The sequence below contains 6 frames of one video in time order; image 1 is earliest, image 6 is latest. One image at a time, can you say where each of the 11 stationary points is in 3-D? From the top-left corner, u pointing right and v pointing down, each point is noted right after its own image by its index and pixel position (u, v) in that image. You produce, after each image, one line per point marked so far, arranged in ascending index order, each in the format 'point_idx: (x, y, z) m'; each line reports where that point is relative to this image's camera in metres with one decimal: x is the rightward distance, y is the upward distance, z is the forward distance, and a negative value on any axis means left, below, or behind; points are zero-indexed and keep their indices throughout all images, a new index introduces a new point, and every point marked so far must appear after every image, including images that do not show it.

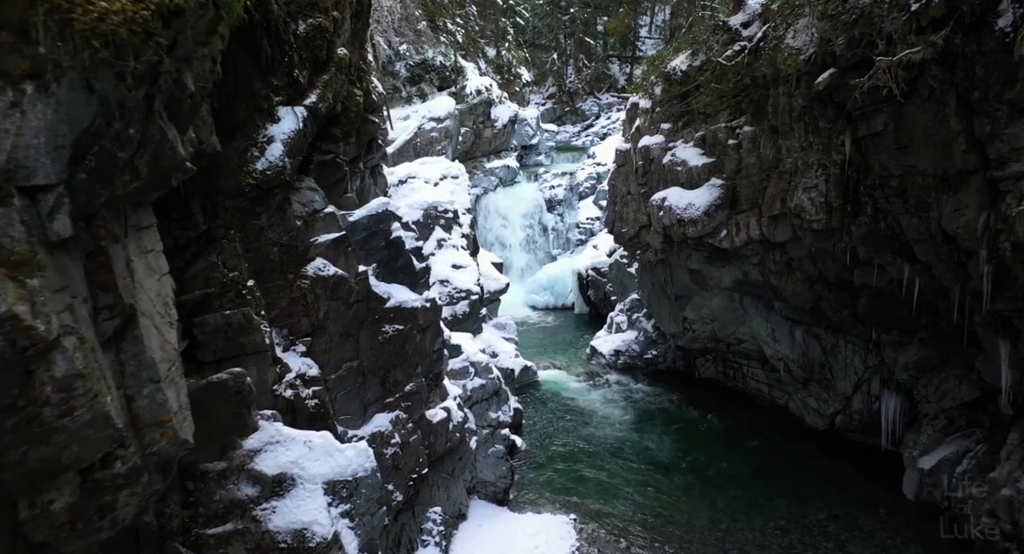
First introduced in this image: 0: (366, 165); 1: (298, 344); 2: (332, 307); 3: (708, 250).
0: (-3.4, +2.6, +13.7) m
1: (-2.7, -0.9, +7.7) m
2: (-2.4, -0.4, +8.1) m
3: (+4.5, +0.6, +13.7) m
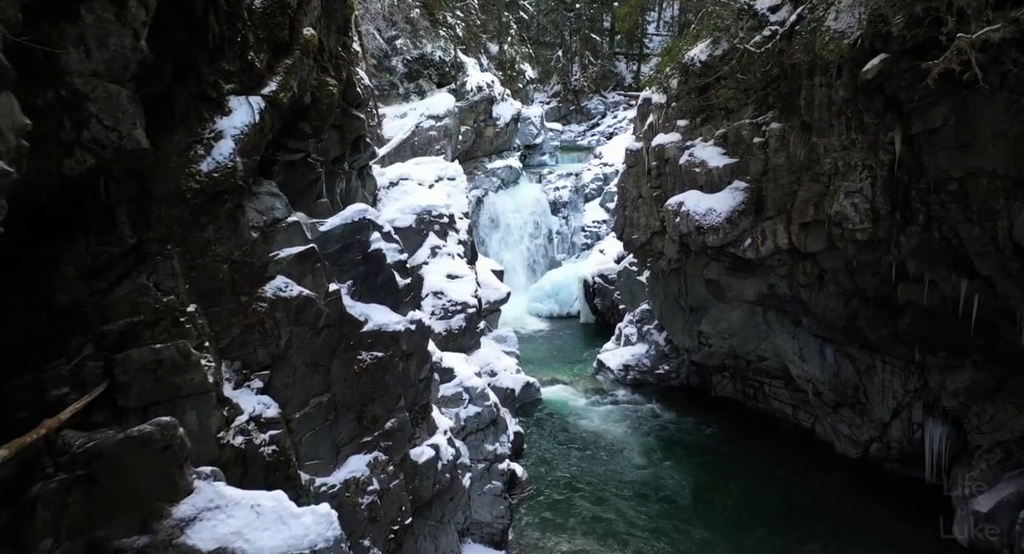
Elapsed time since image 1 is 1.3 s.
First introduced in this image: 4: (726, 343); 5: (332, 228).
0: (-3.4, +2.3, +12.5) m
1: (-2.8, -1.1, +6.5) m
2: (-2.5, -0.6, +6.9) m
3: (+4.5, +0.3, +12.4) m
4: (+5.1, -1.6, +14.4) m
5: (-2.3, +0.6, +7.6) m
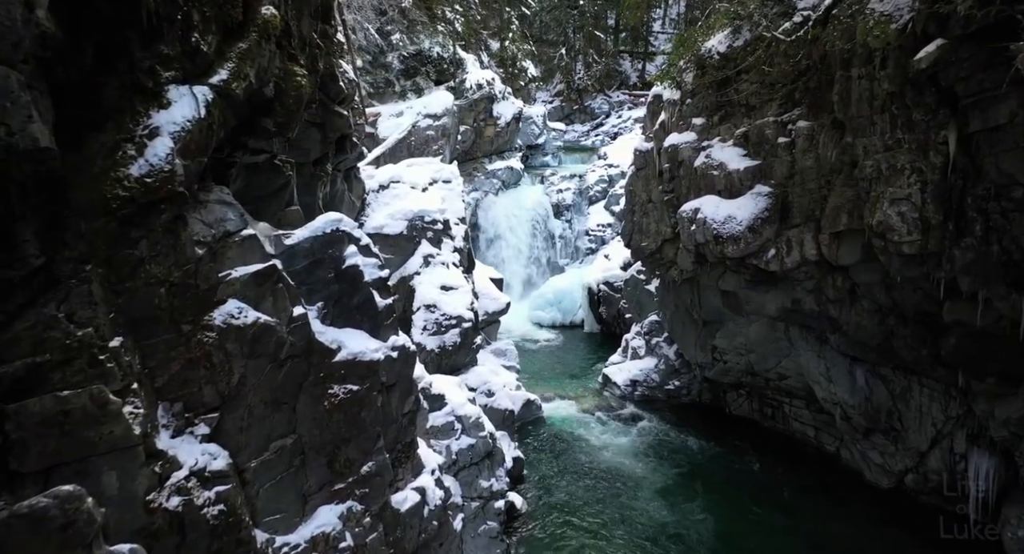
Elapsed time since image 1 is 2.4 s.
0: (-3.4, +2.1, +11.4) m
1: (-2.8, -1.3, +5.4) m
2: (-2.5, -0.9, +5.8) m
3: (+4.4, +0.1, +11.3) m
4: (+5.1, -1.8, +13.3) m
5: (-2.3, +0.4, +6.5) m
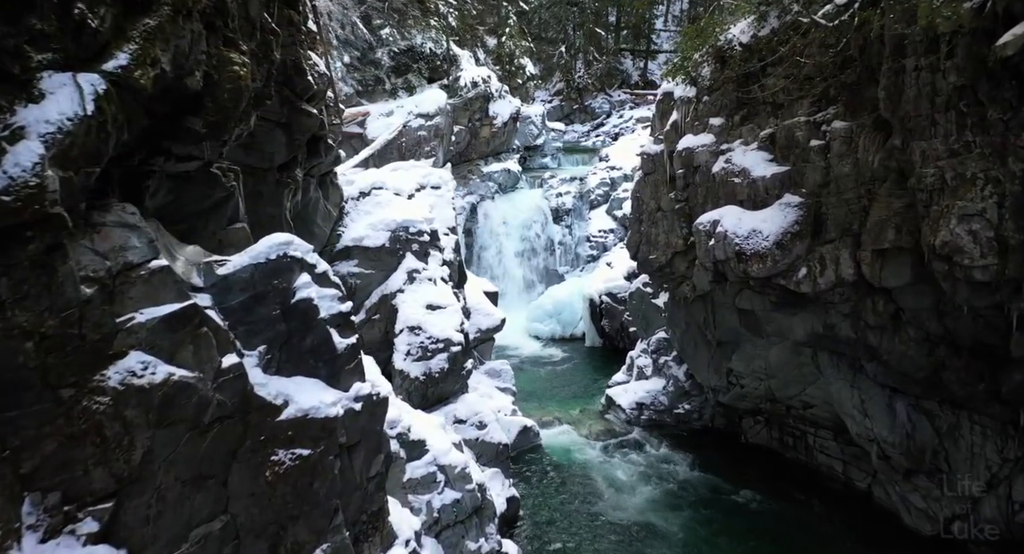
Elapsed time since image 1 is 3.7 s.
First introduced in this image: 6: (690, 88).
0: (-3.5, +1.8, +10.1) m
1: (-2.9, -1.7, +4.1) m
2: (-2.6, -1.2, +4.5) m
3: (+4.3, -0.3, +10.0) m
4: (+5.0, -2.1, +12.0) m
5: (-2.4, +0.1, +5.2) m
6: (+3.4, +3.6, +11.3) m
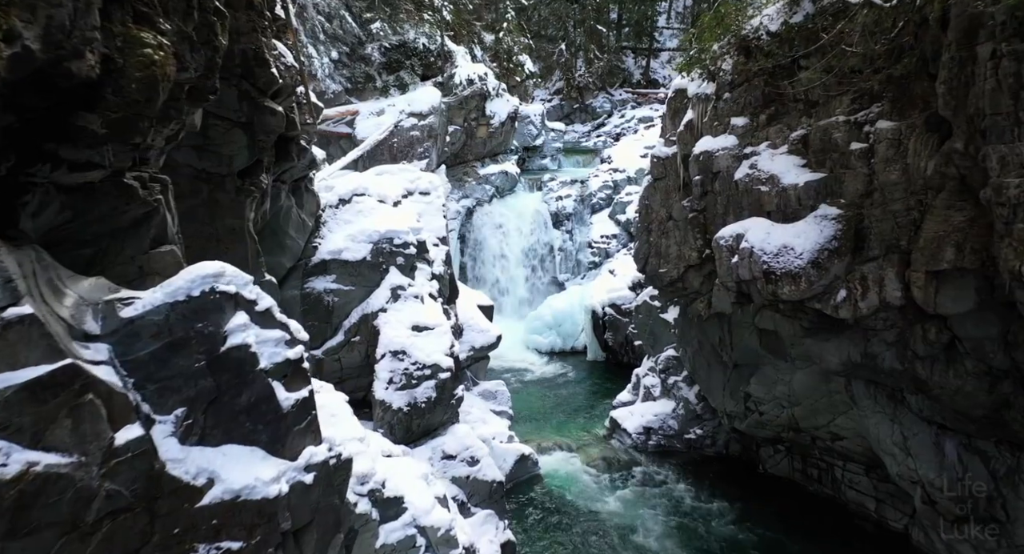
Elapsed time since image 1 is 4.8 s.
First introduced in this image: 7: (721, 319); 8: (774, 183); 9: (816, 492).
0: (-3.6, +1.5, +8.9) m
1: (-3.0, -1.9, +2.9) m
2: (-2.7, -1.5, +3.3) m
3: (+4.3, -0.6, +8.8) m
4: (+4.9, -2.4, +10.8) m
5: (-2.5, -0.2, +4.0) m
6: (+3.3, +3.3, +10.2) m
7: (+4.0, -0.8, +11.5) m
8: (+3.7, +1.3, +8.5) m
9: (+5.6, -4.0, +11.1) m
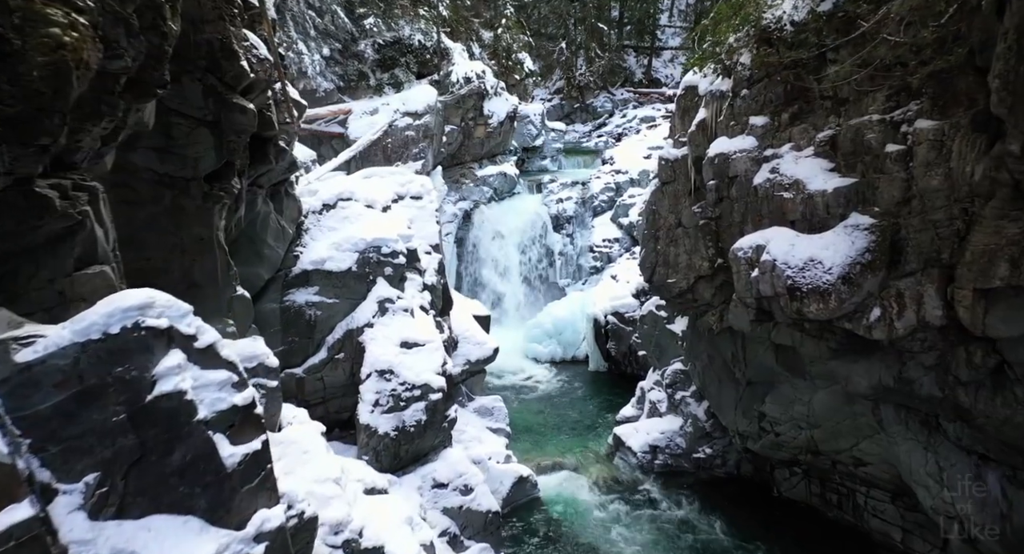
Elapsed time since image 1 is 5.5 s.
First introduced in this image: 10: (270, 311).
0: (-3.6, +1.3, +8.1) m
1: (-3.0, -2.1, +2.1) m
2: (-2.7, -1.7, +2.5) m
3: (+4.2, -0.8, +8.0) m
4: (+4.8, -2.6, +10.0) m
5: (-2.5, -0.4, +3.2) m
6: (+3.2, +3.1, +9.4) m
7: (+3.9, -1.0, +10.7) m
8: (+3.7, +1.2, +7.7) m
9: (+5.6, -4.2, +10.3) m
10: (-3.8, -0.5, +9.4) m
